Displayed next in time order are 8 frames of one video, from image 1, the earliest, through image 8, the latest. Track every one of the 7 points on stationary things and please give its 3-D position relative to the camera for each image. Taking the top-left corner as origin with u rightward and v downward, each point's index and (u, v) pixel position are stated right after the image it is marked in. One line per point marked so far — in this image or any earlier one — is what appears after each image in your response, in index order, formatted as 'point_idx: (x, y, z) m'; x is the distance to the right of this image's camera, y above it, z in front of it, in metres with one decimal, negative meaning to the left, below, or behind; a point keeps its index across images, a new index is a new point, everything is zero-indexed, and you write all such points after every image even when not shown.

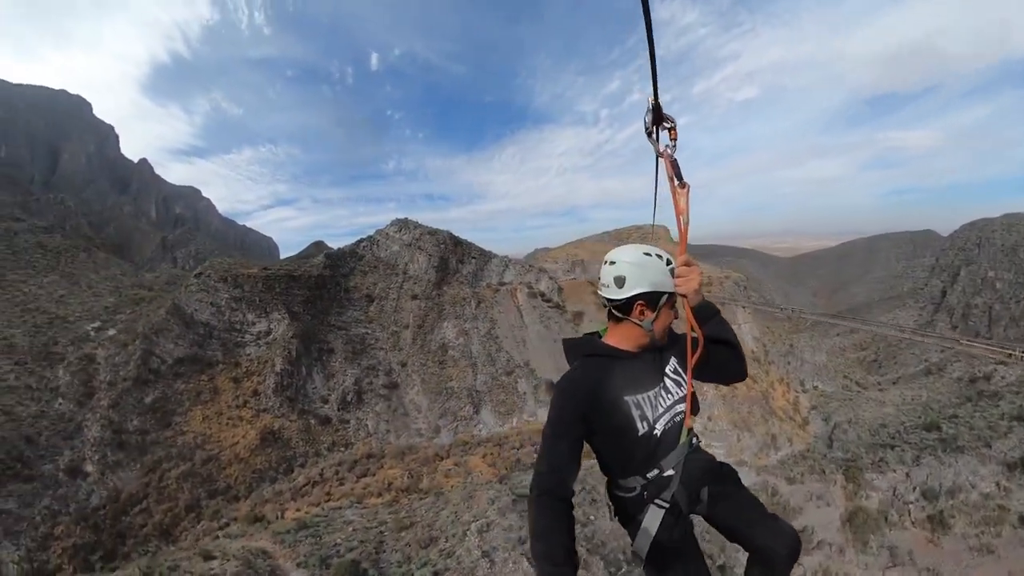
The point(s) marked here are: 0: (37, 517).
0: (-20.0, -9.5, +13.7) m
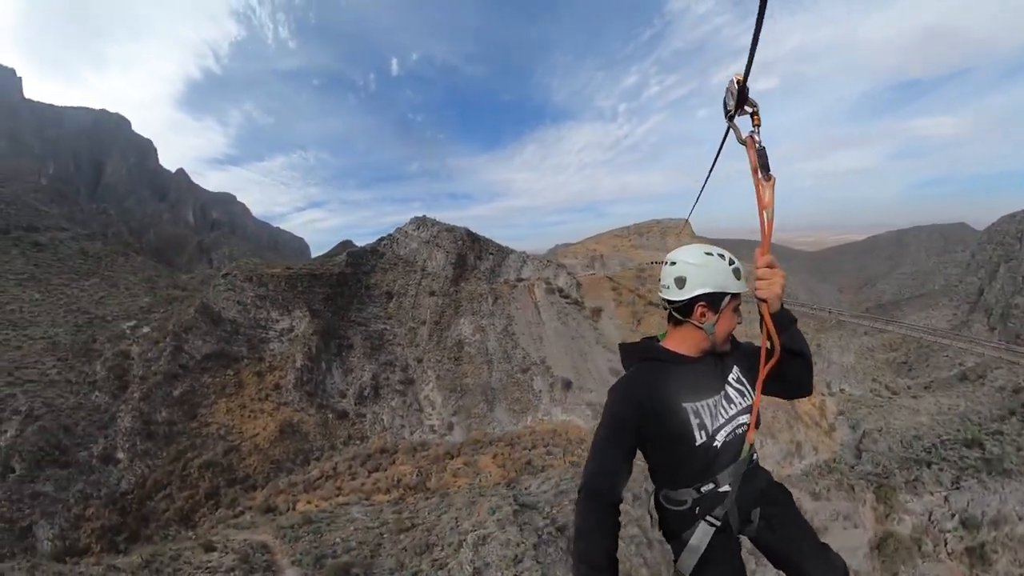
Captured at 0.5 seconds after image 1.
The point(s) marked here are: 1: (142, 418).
0: (-20.4, -9.7, +15.2) m
1: (-20.7, -7.3, +18.8) m
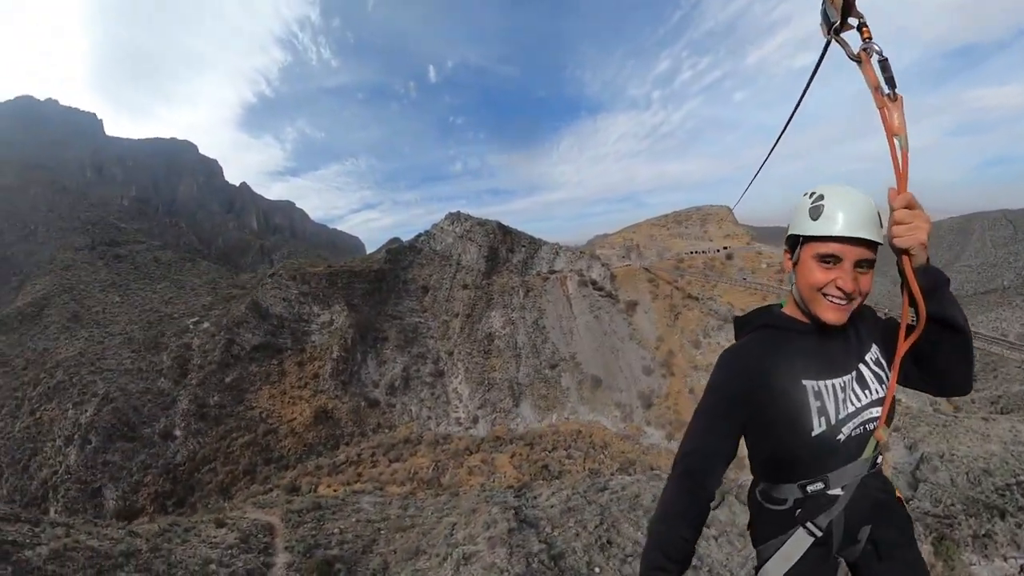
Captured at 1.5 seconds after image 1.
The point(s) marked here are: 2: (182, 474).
0: (-20.9, -10.0, +18.7) m
1: (-20.6, -7.5, +22.1) m
2: (-19.0, -10.7, +19.3) m
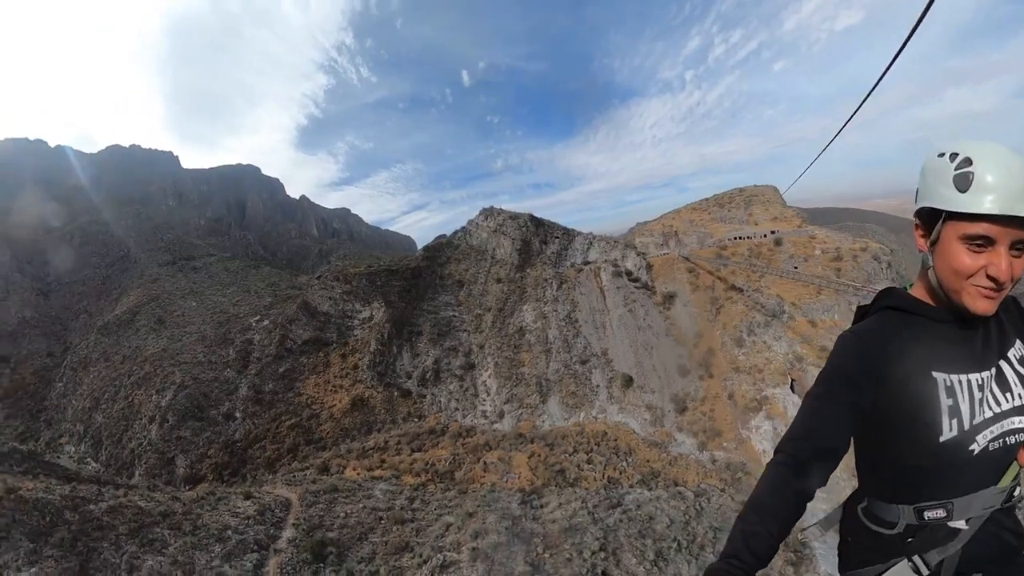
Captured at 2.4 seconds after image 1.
0: (-20.8, -10.5, +23.0) m
1: (-19.9, -7.9, +26.3) m
2: (-18.8, -11.1, +23.3) m
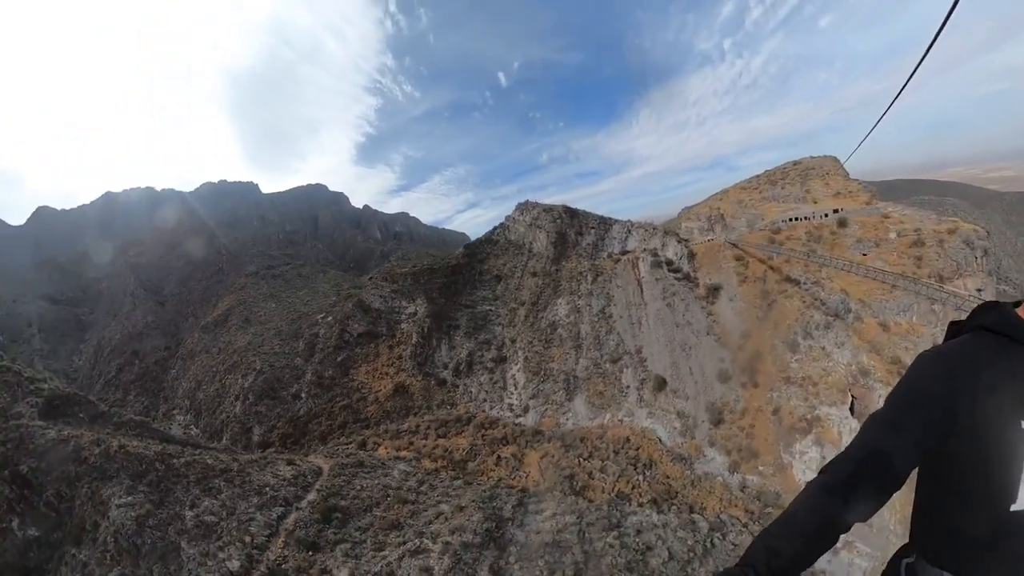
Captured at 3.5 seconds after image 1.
0: (-19.8, -11.0, +29.1) m
1: (-18.2, -8.1, +31.8) m
2: (-17.8, -11.5, +28.8) m
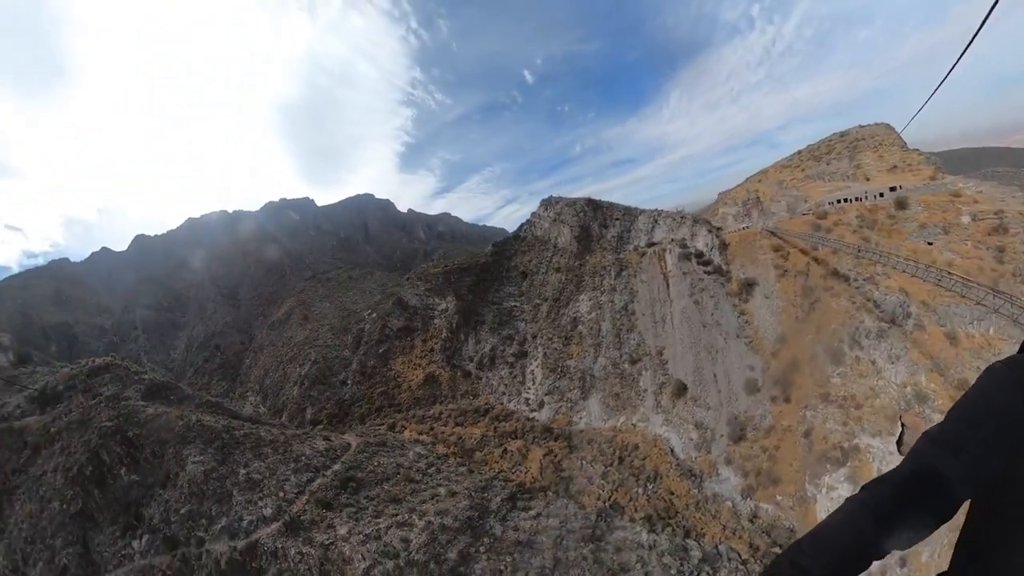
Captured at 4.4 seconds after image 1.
0: (-18.3, -11.2, +34.4) m
1: (-16.2, -8.3, +36.7) m
2: (-16.4, -11.7, +33.8) m
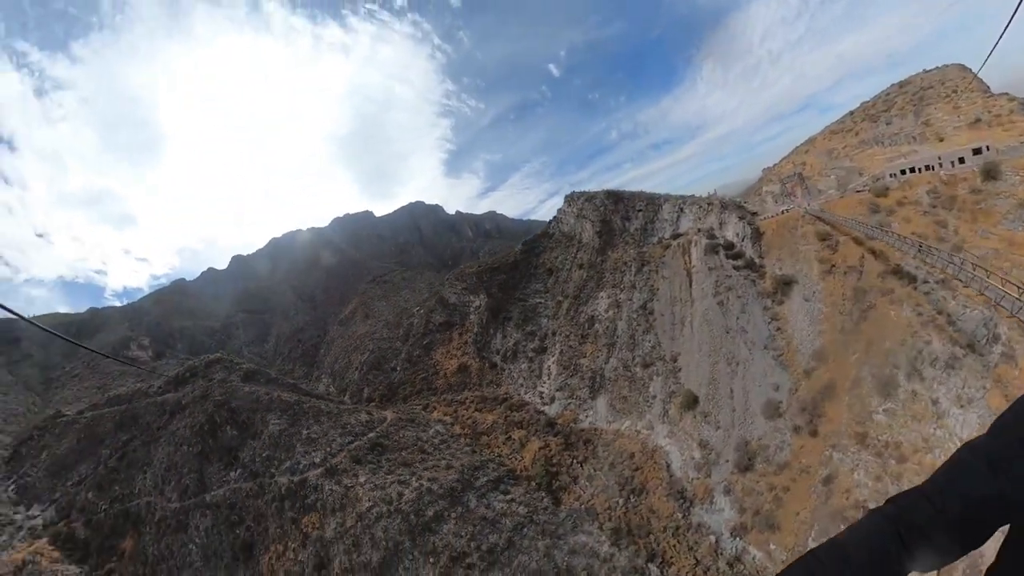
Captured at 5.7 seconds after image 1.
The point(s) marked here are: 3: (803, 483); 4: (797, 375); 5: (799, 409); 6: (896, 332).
0: (-15.5, -11.5, +39.7) m
1: (-12.9, -8.4, +41.1) m
2: (-13.8, -12.1, +38.5) m
3: (+14.2, -9.4, +16.4) m
4: (+16.1, -4.8, +18.9) m
5: (+15.5, -6.3, +18.2) m
6: (+17.5, -2.0, +15.5) m
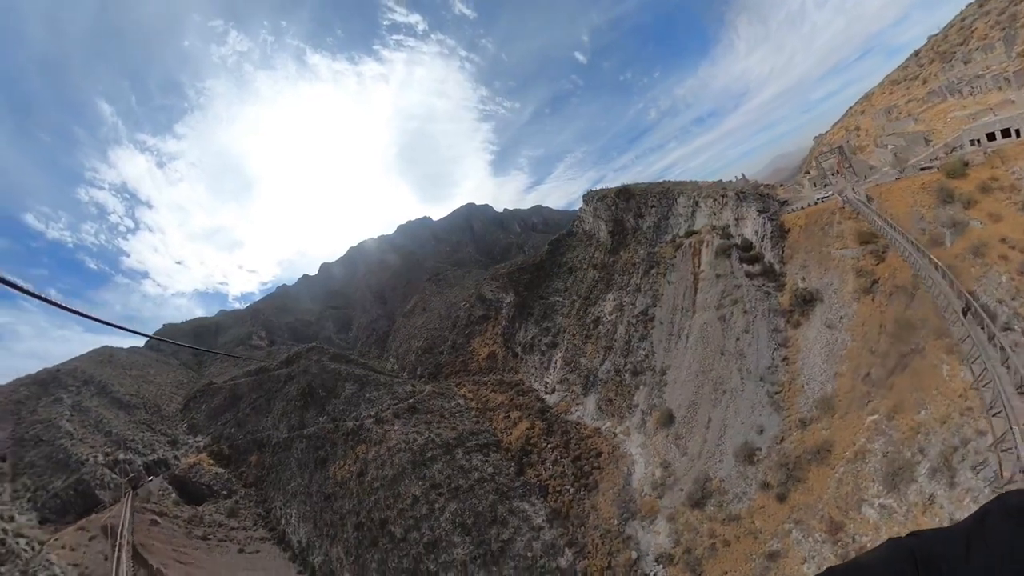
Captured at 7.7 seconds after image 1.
0: (-10.6, -11.6, +43.9) m
1: (-7.7, -8.5, +44.4) m
2: (-9.3, -12.2, +42.3) m
3: (+9.9, -10.6, +12.3) m
4: (+12.5, -5.8, +13.8) m
5: (+11.7, -7.4, +13.4) m
6: (+12.6, -3.2, +10.0) m
